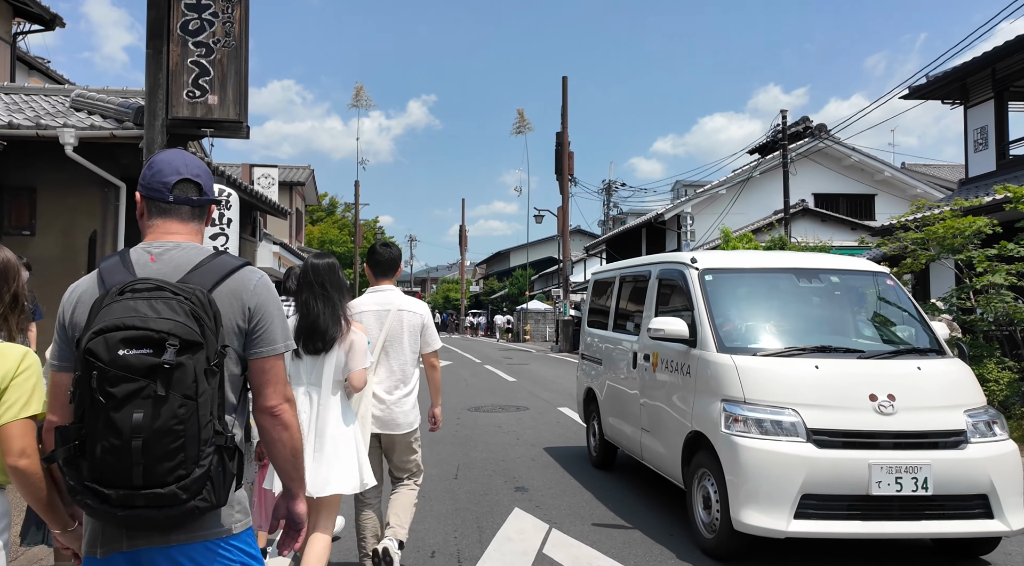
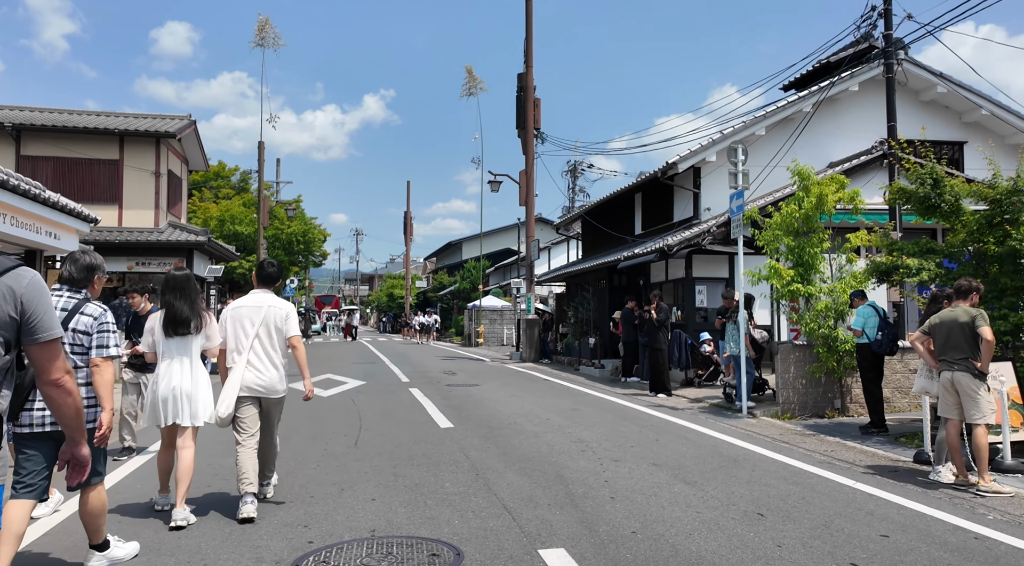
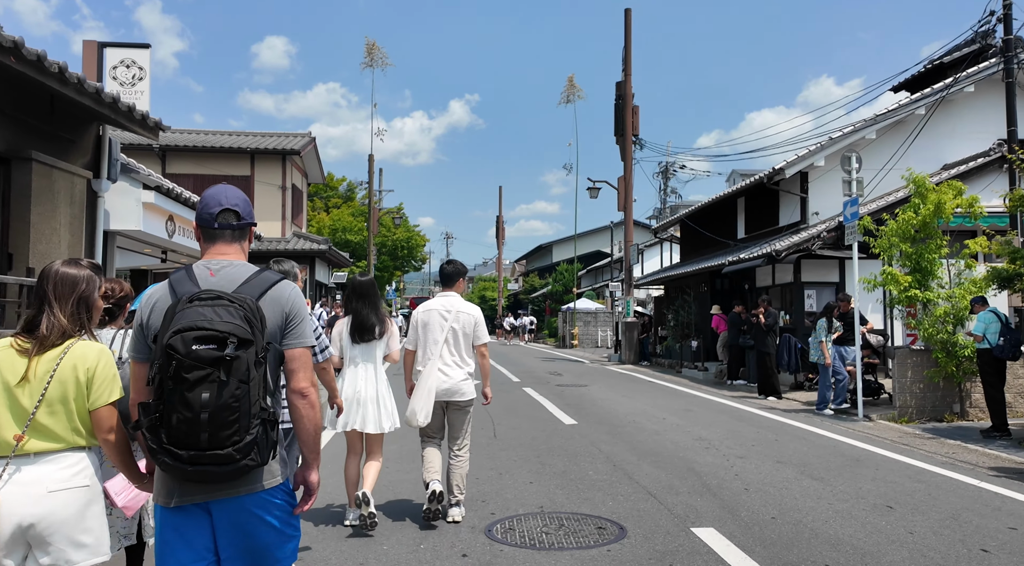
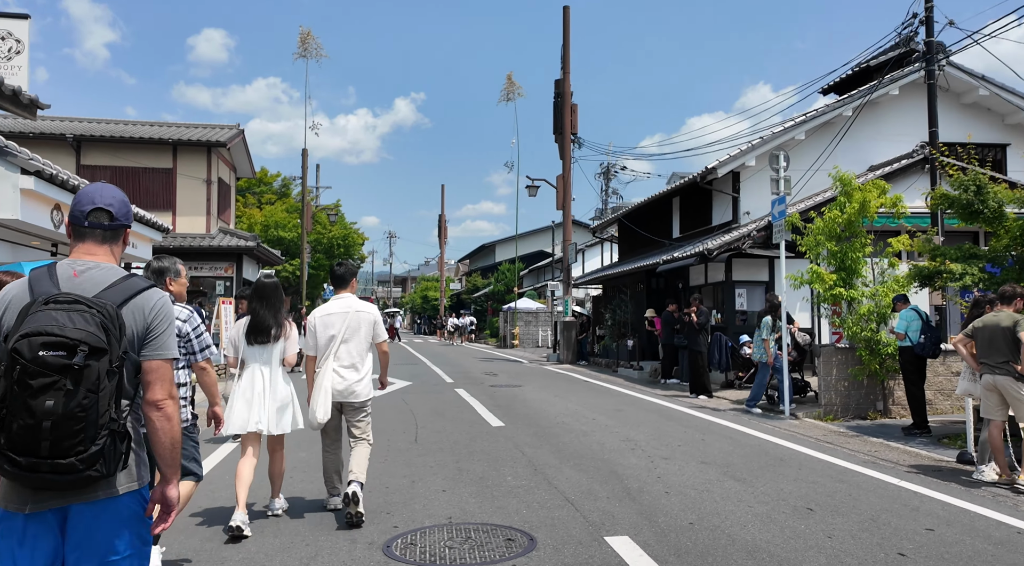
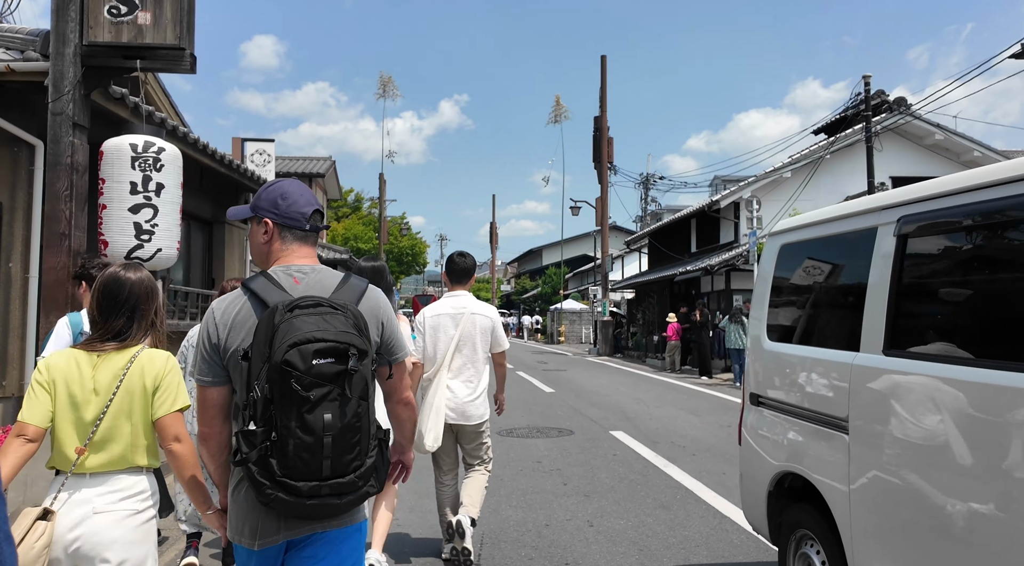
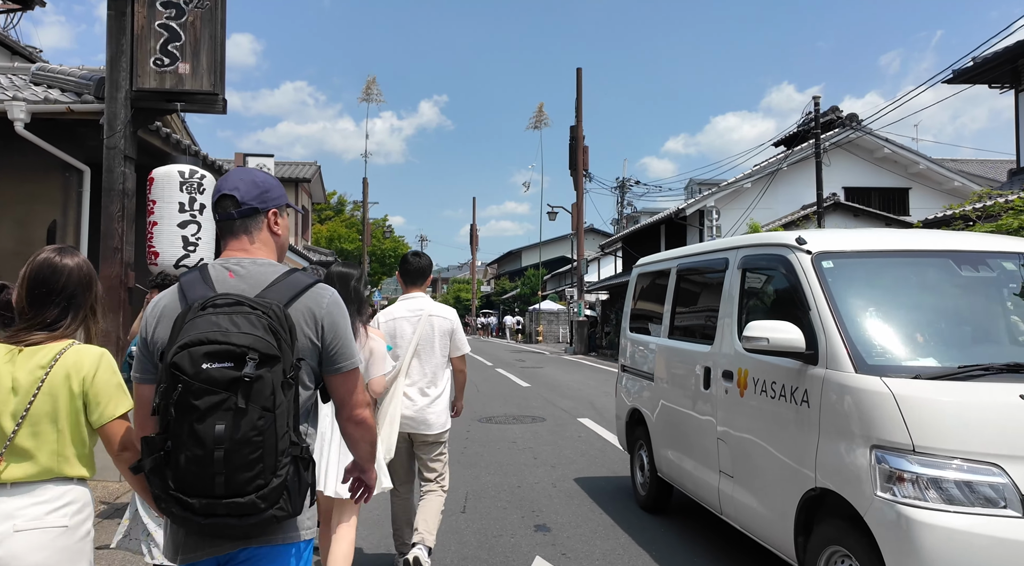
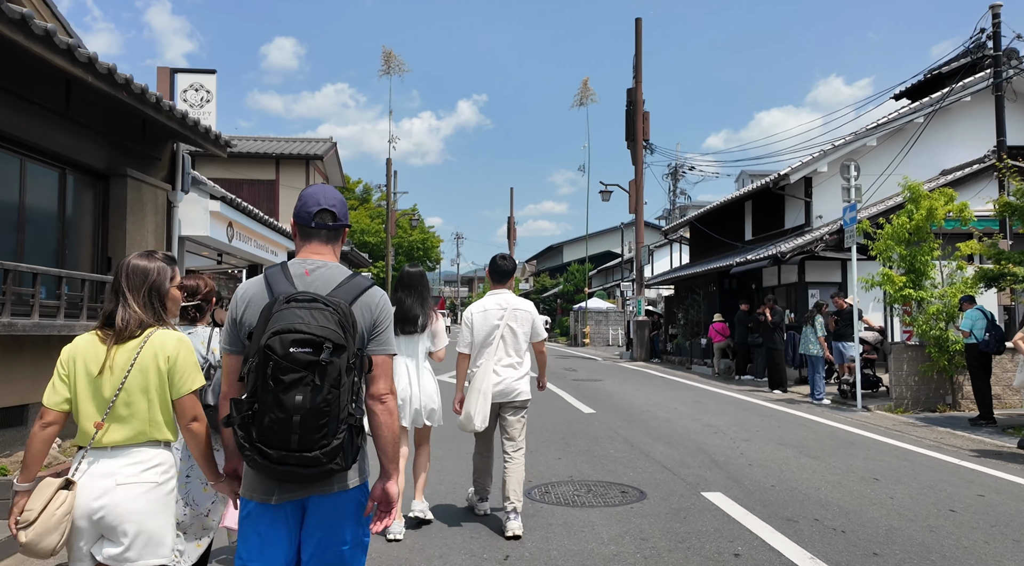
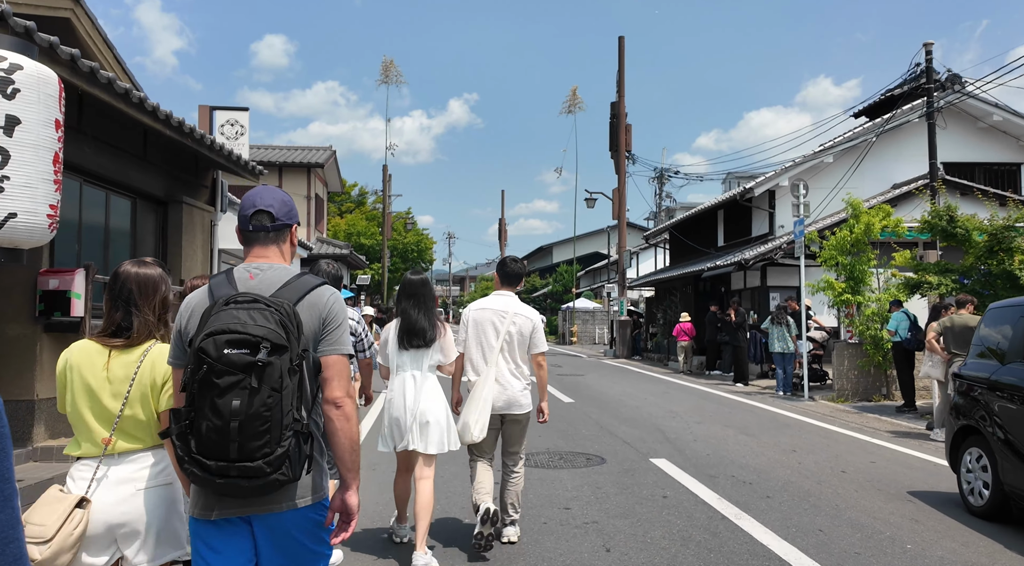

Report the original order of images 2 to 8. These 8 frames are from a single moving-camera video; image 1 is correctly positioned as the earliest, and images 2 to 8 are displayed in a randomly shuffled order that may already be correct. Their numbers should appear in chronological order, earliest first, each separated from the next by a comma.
6, 5, 8, 7, 3, 4, 2
